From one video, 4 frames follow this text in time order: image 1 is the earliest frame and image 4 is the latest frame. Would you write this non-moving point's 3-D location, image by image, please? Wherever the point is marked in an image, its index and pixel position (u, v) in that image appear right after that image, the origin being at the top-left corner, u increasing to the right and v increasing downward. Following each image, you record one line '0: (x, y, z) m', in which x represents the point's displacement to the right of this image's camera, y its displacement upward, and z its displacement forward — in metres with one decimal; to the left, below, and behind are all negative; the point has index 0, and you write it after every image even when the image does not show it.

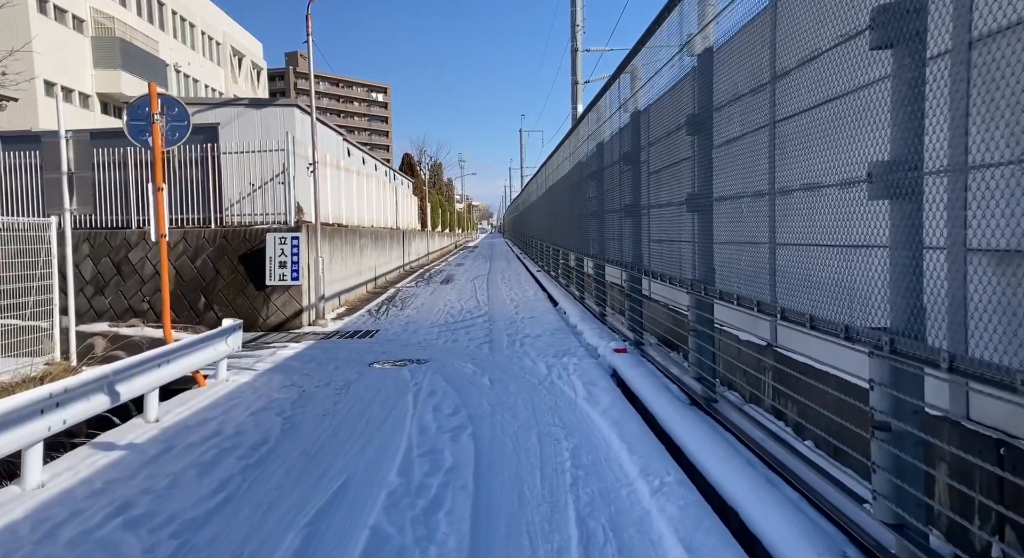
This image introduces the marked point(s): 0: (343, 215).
0: (-3.8, +1.4, +13.0) m
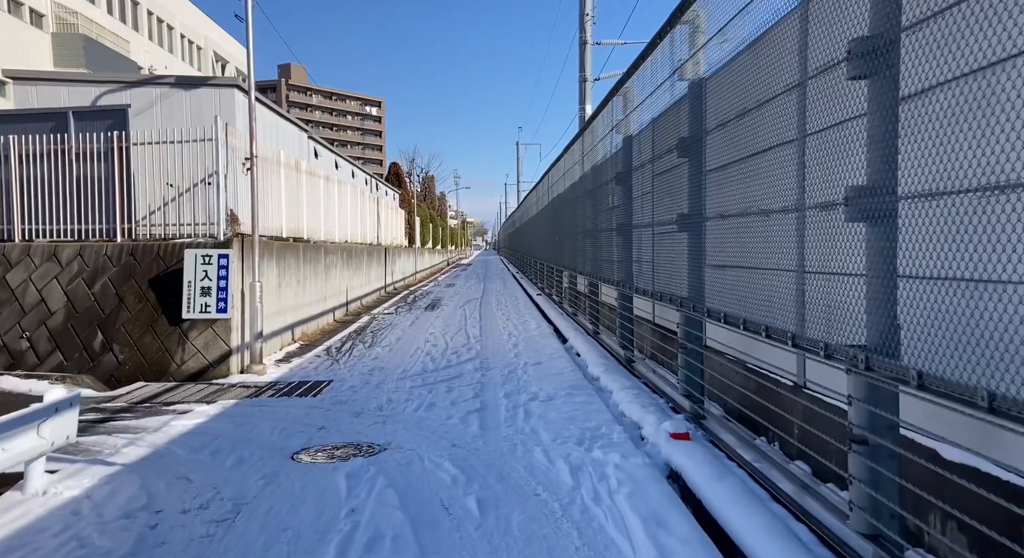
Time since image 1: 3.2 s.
0: (-3.8, +0.9, +10.6) m
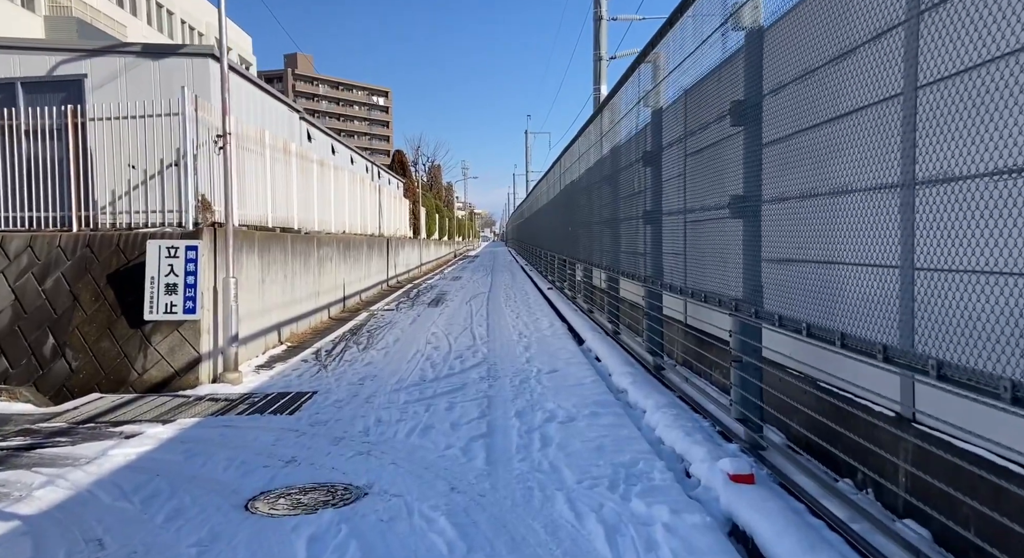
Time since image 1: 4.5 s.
0: (-3.7, +1.0, +9.7) m
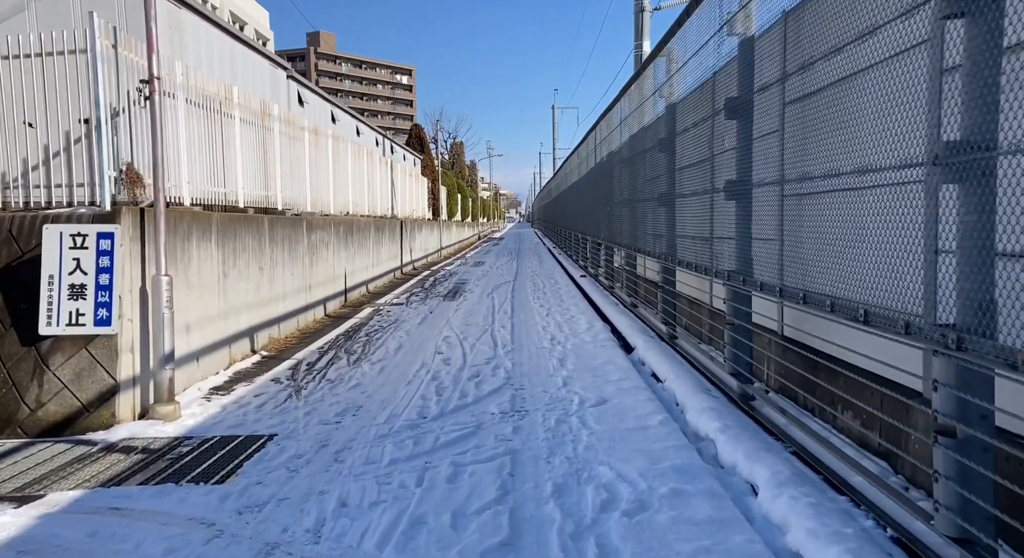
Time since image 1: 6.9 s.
0: (-3.2, +1.1, +7.9) m
